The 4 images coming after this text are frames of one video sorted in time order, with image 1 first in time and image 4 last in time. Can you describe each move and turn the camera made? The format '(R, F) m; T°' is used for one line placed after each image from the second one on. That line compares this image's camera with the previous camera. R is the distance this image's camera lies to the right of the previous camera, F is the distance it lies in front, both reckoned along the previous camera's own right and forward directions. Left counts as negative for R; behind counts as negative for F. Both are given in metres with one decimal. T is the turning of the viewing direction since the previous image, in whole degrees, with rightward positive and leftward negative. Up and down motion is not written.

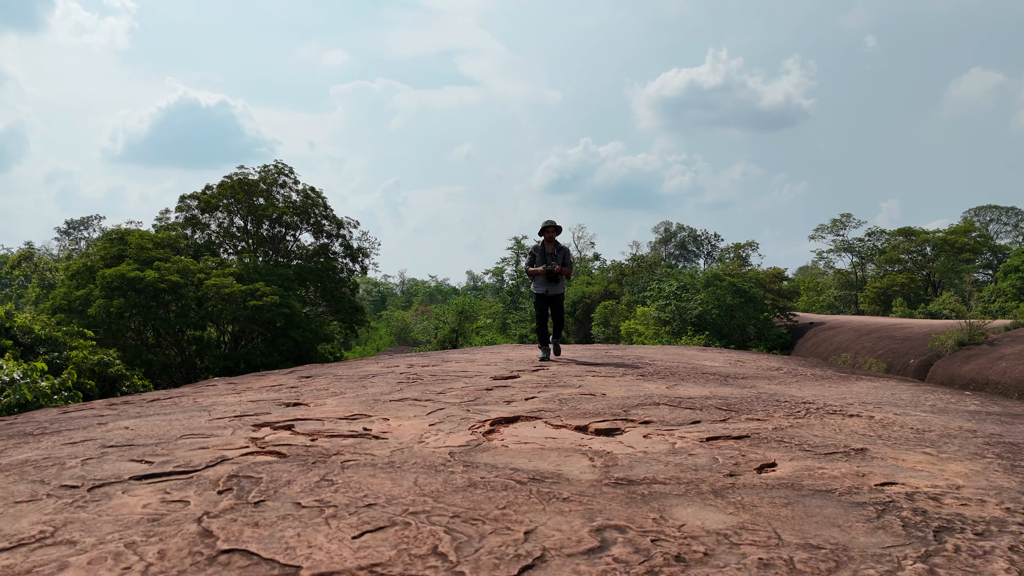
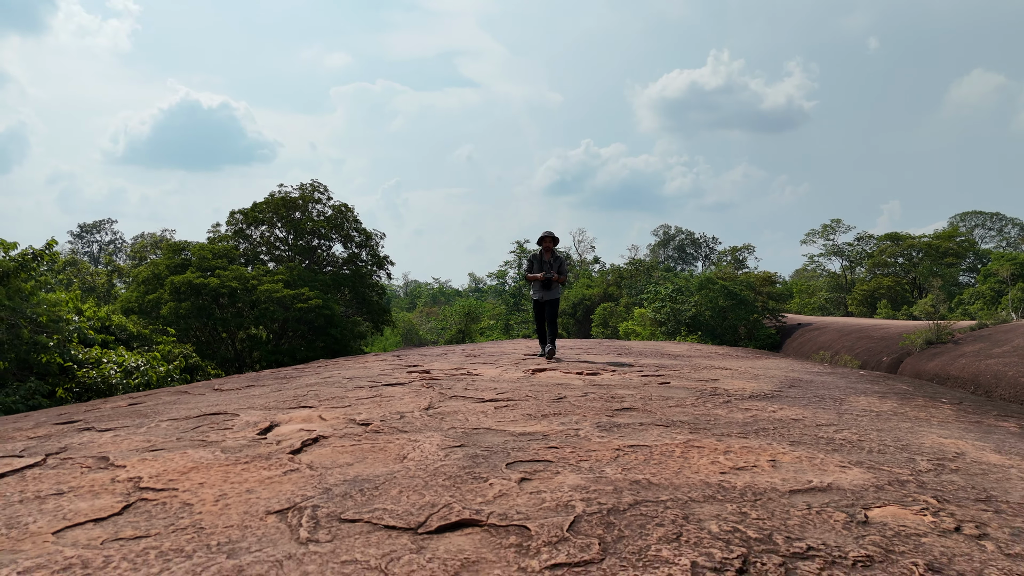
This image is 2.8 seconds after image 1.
(-0.3, -2.6) m; 0°
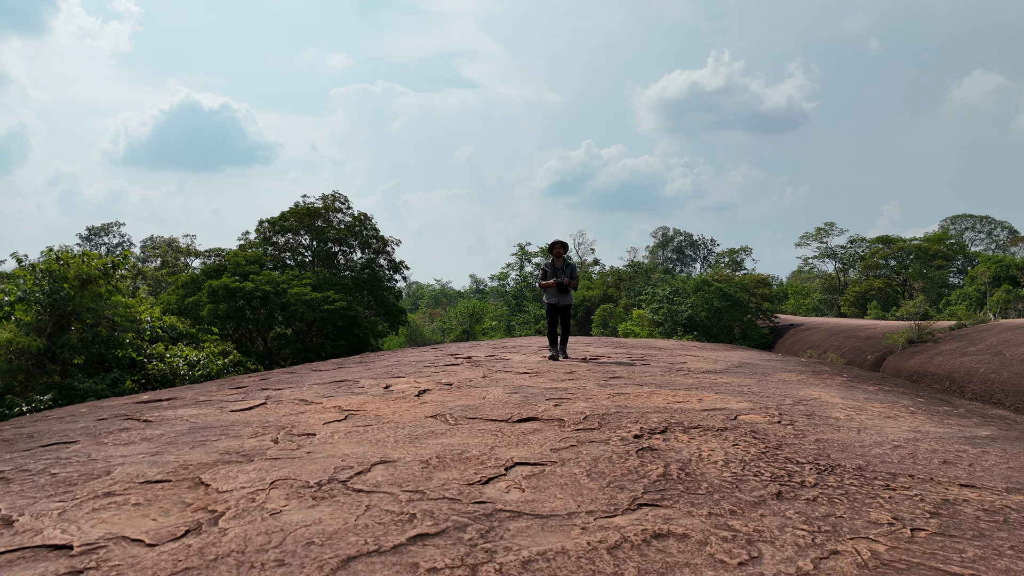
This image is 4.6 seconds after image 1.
(-0.3, -1.8) m; 0°
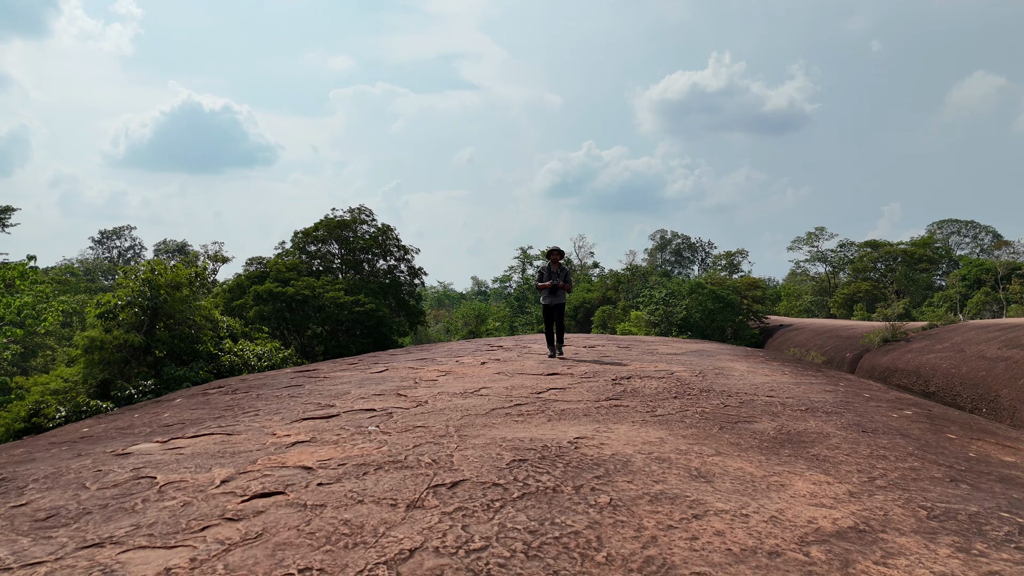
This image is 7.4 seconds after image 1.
(-0.4, -2.7) m; 0°
